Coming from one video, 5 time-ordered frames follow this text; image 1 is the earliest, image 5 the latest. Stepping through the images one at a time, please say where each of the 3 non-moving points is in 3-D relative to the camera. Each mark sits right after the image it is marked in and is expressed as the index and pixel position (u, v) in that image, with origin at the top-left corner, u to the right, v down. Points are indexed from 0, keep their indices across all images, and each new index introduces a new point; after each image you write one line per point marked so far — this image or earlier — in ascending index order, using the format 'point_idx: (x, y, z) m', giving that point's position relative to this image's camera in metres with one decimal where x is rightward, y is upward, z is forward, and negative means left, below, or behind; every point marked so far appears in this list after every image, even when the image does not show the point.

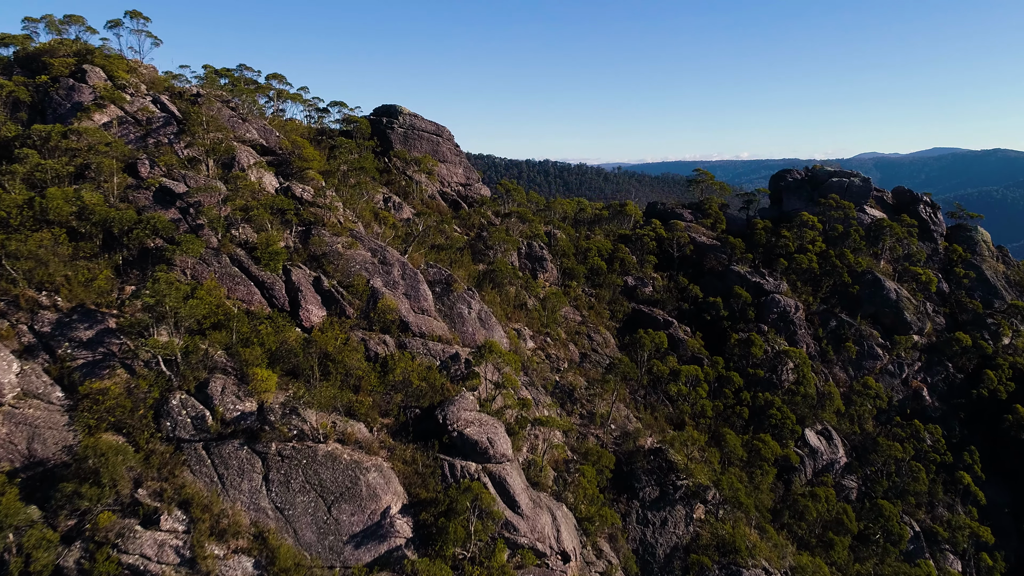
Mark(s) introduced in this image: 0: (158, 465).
0: (-9.8, -4.9, +16.6) m
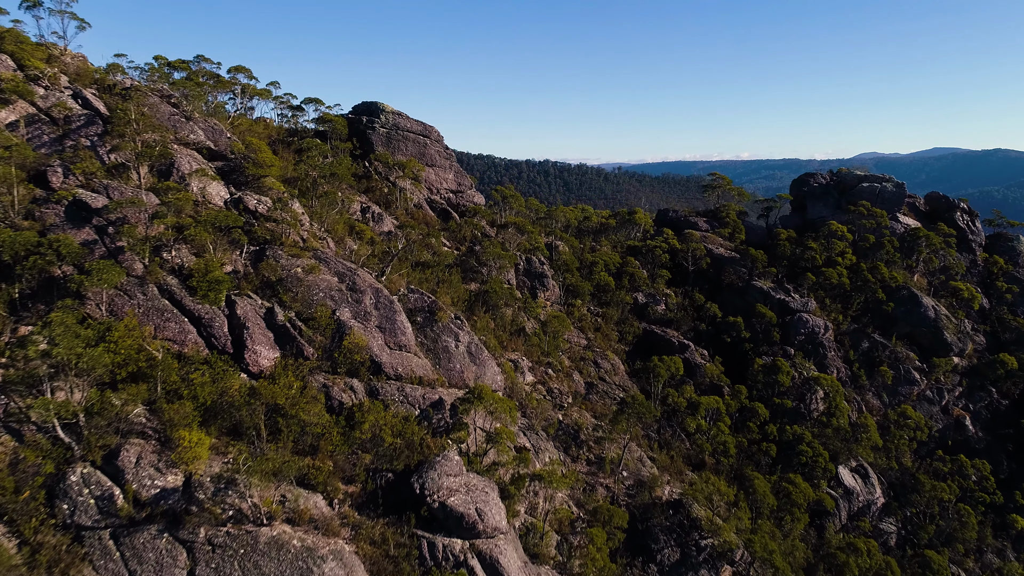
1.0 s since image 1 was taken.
0: (-10.0, -6.0, +12.6) m
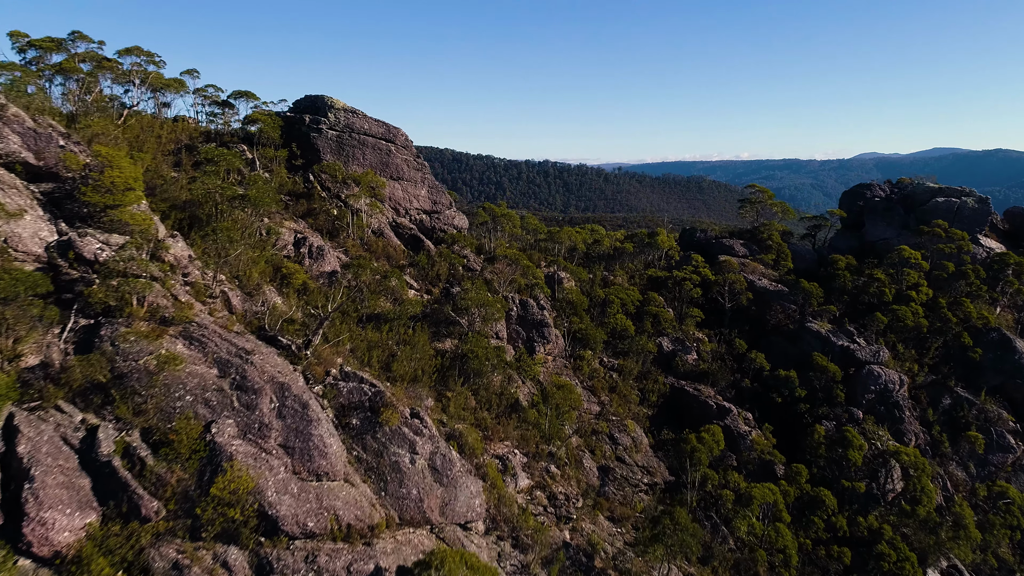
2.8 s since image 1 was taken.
0: (-10.4, -8.1, +5.1) m
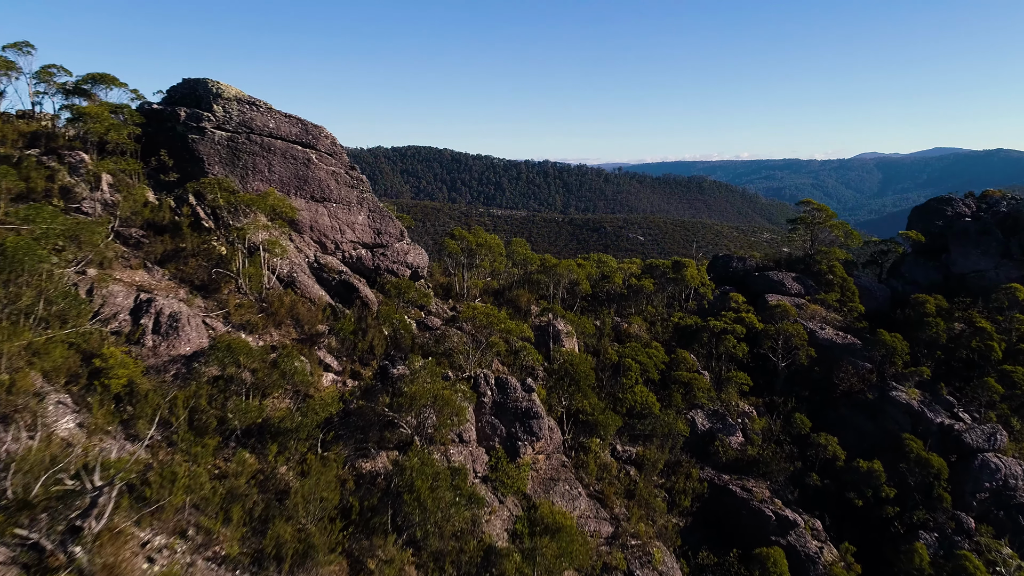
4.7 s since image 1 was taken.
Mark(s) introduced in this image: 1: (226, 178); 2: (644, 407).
0: (-11.1, -10.1, -2.4) m
1: (-7.8, +3.0, +16.0) m
2: (+4.3, -3.8, +19.2) m
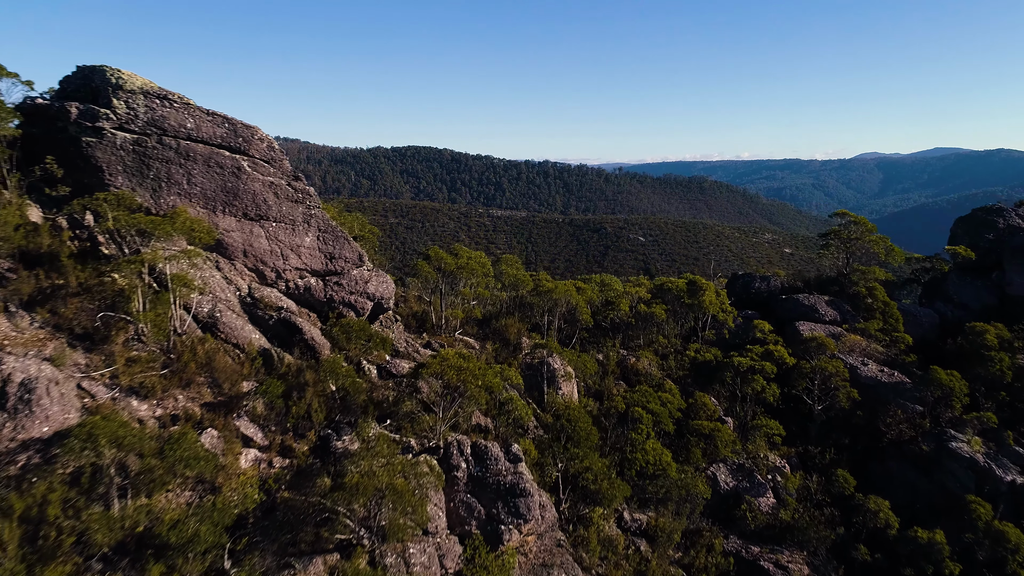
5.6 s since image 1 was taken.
0: (-11.6, -11.0, -5.8) m
1: (-8.2, +2.1, +12.7) m
2: (+3.8, -4.8, +15.8) m
